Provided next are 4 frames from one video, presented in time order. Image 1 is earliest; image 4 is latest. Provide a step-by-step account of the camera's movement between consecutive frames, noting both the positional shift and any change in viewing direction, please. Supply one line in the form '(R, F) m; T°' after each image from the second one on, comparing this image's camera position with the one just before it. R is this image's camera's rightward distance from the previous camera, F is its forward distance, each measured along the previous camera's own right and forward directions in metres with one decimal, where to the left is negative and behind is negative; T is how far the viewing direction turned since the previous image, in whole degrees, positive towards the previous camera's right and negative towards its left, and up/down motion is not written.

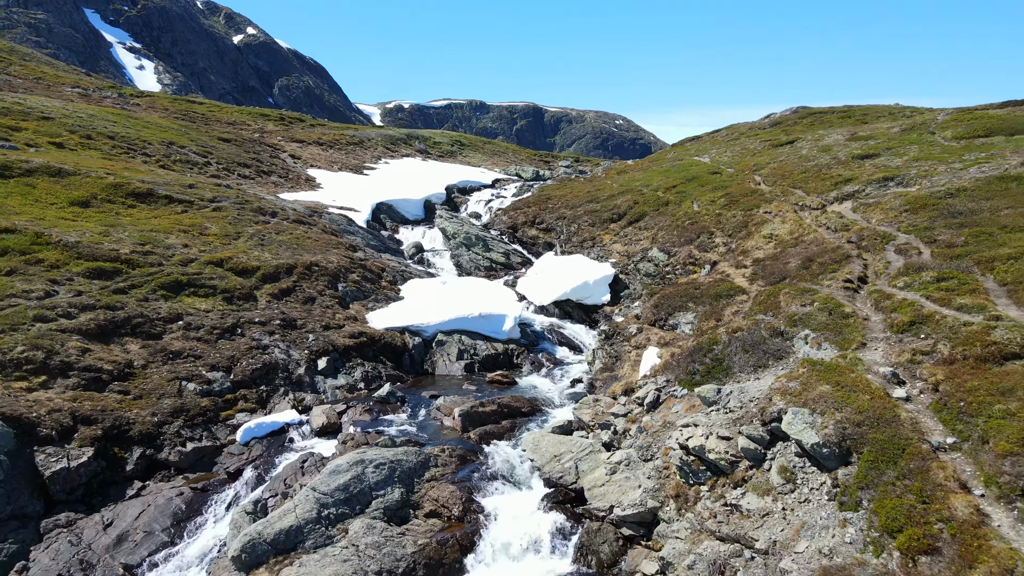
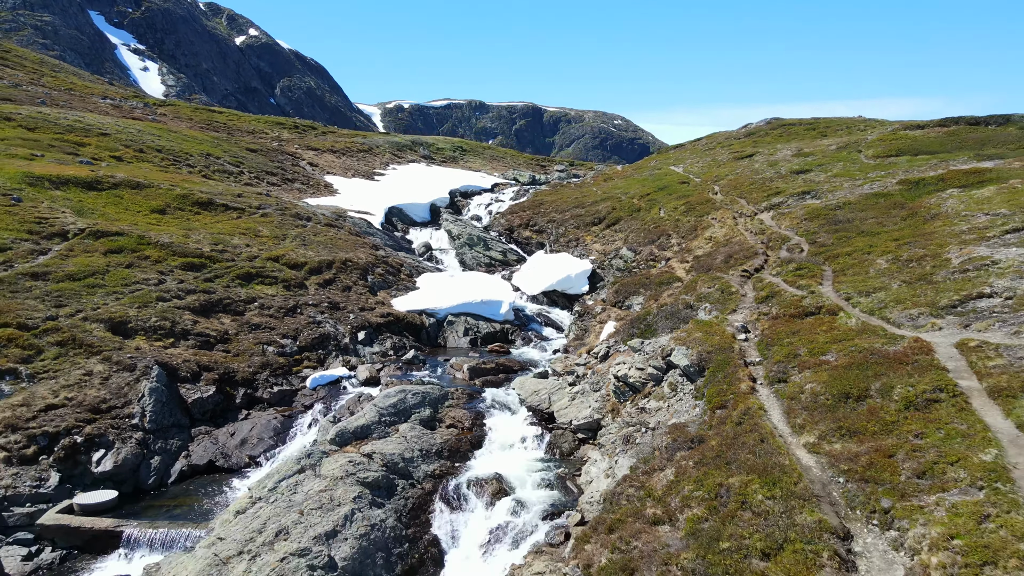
(+0.1, -7.8) m; 0°
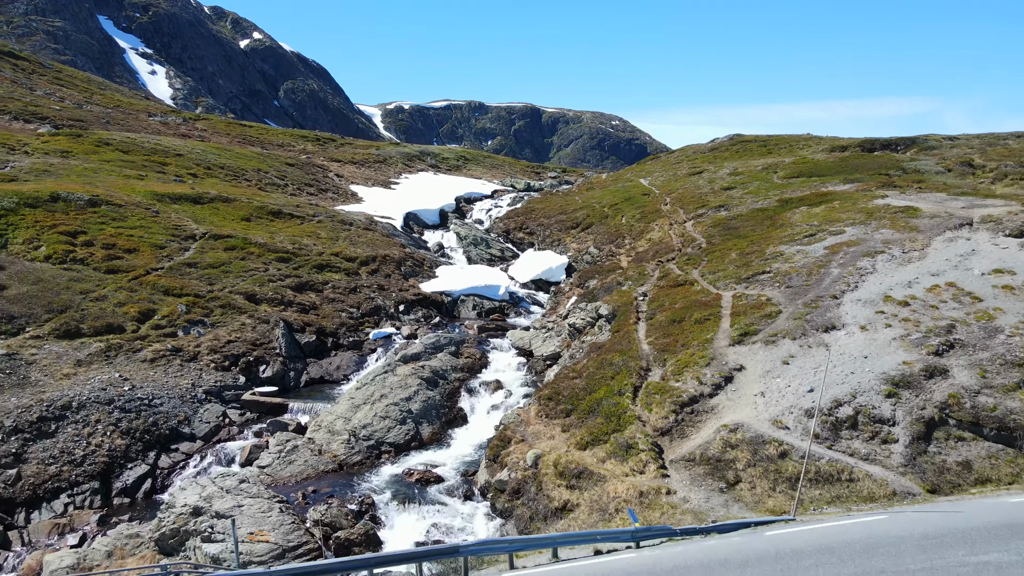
(+0.2, -14.2) m; 0°
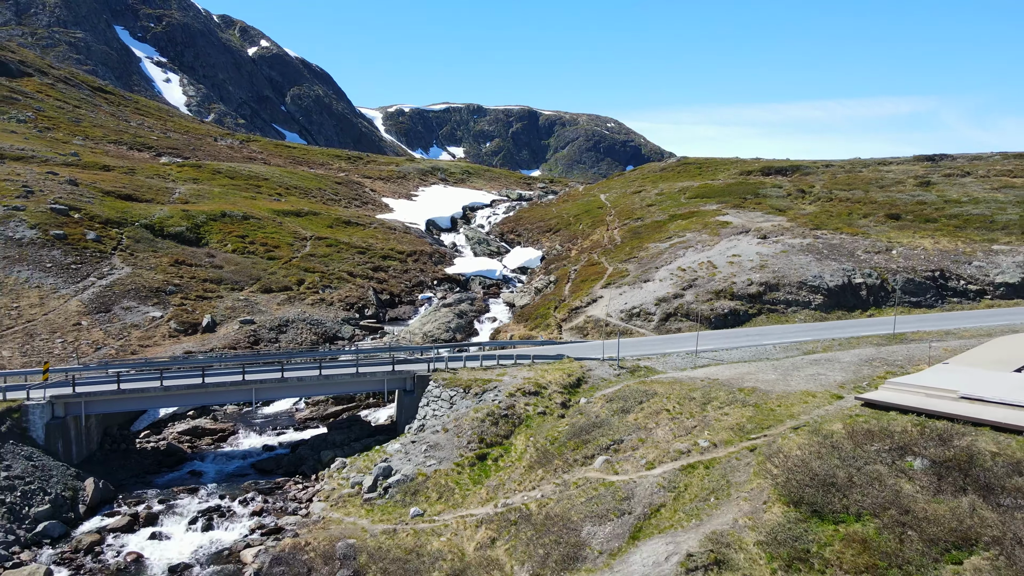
(+0.5, -28.6) m; 0°
